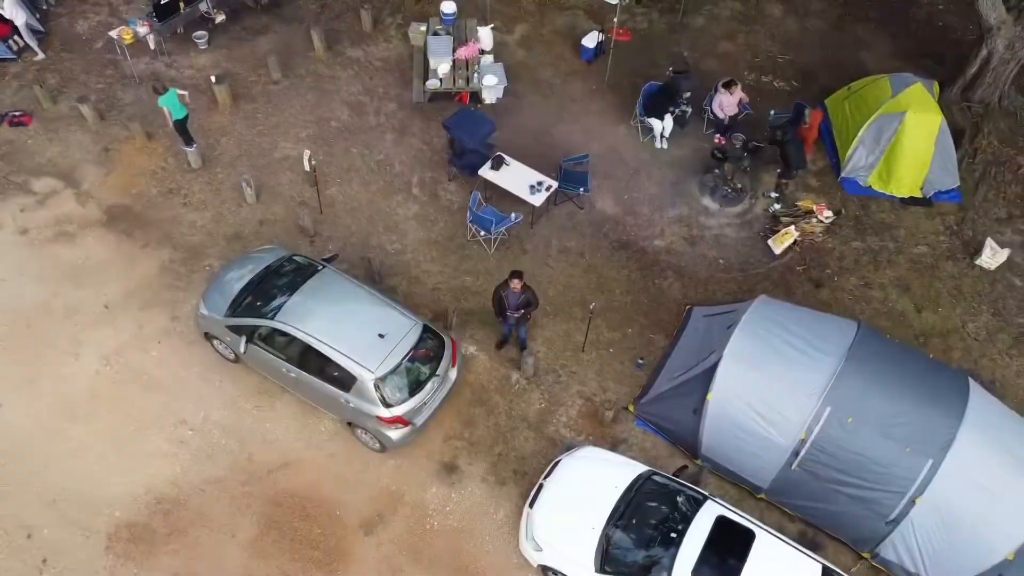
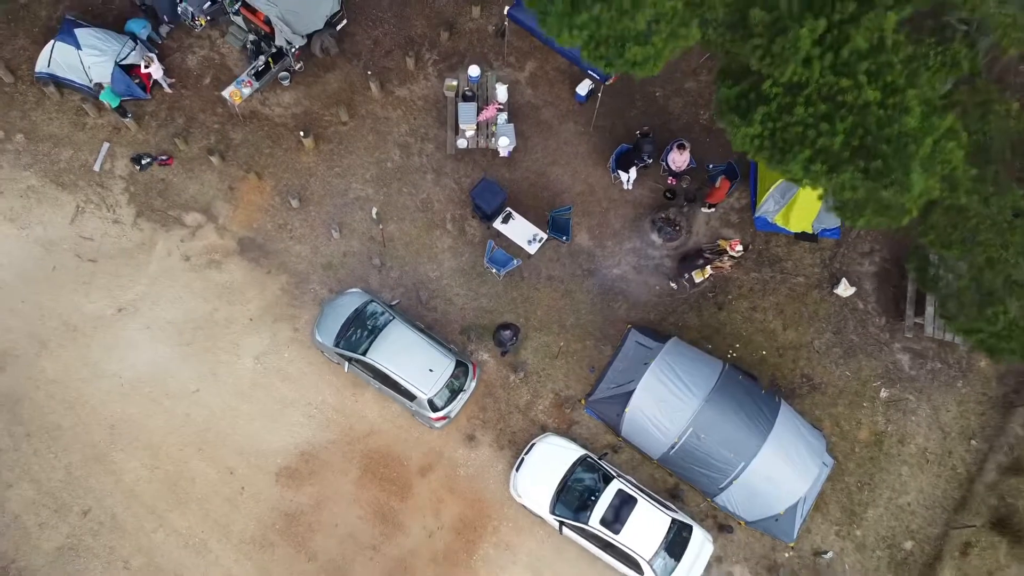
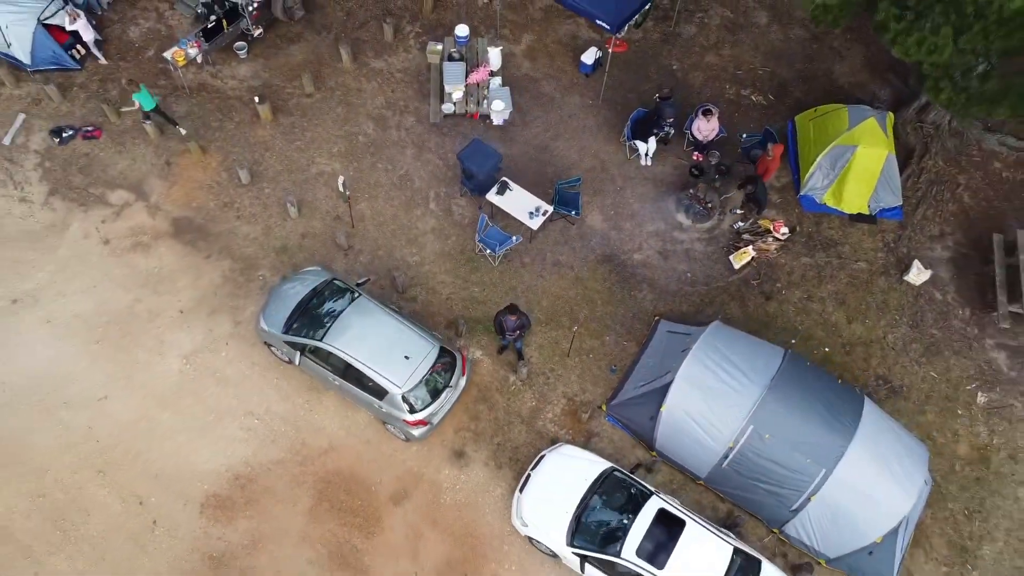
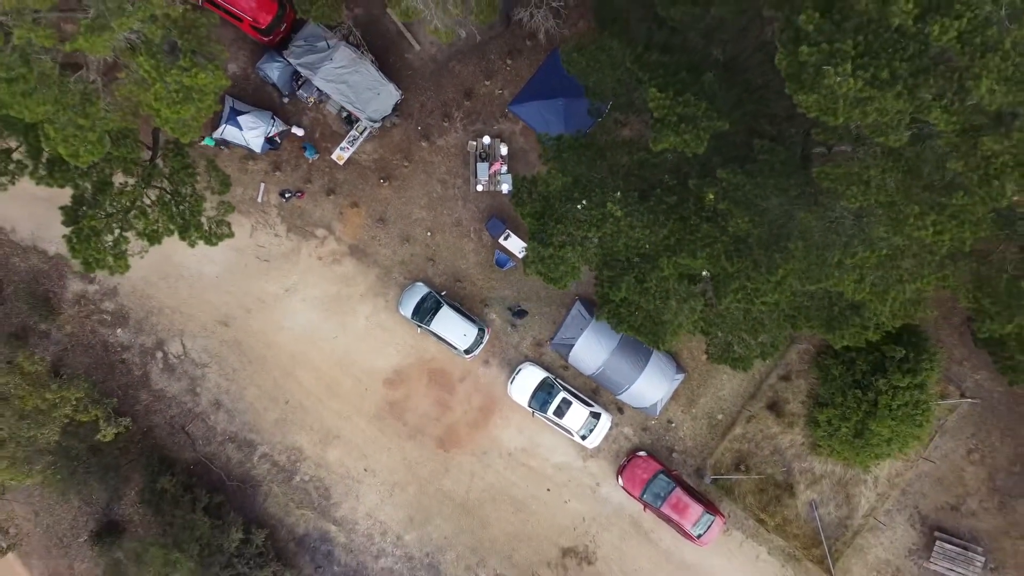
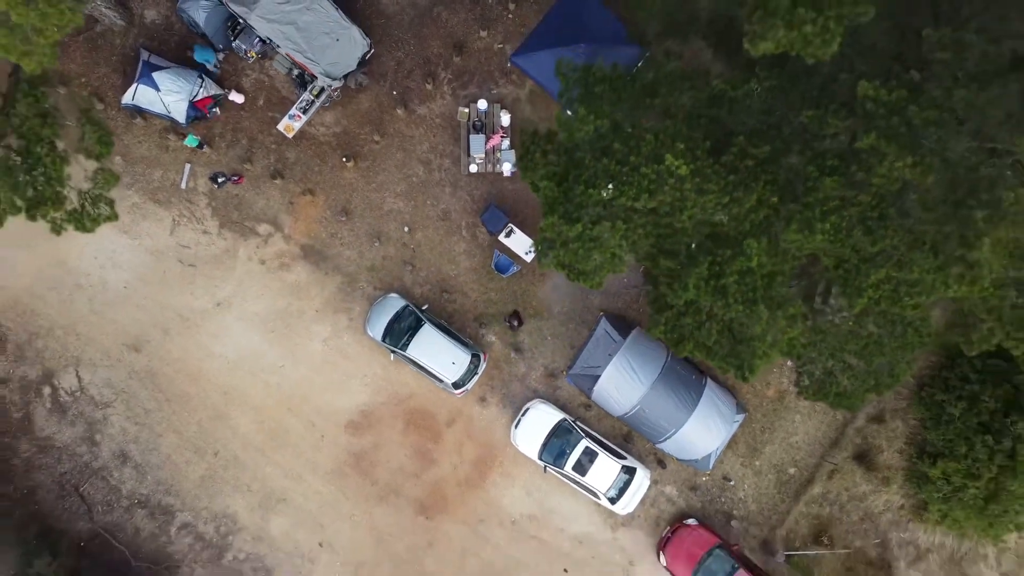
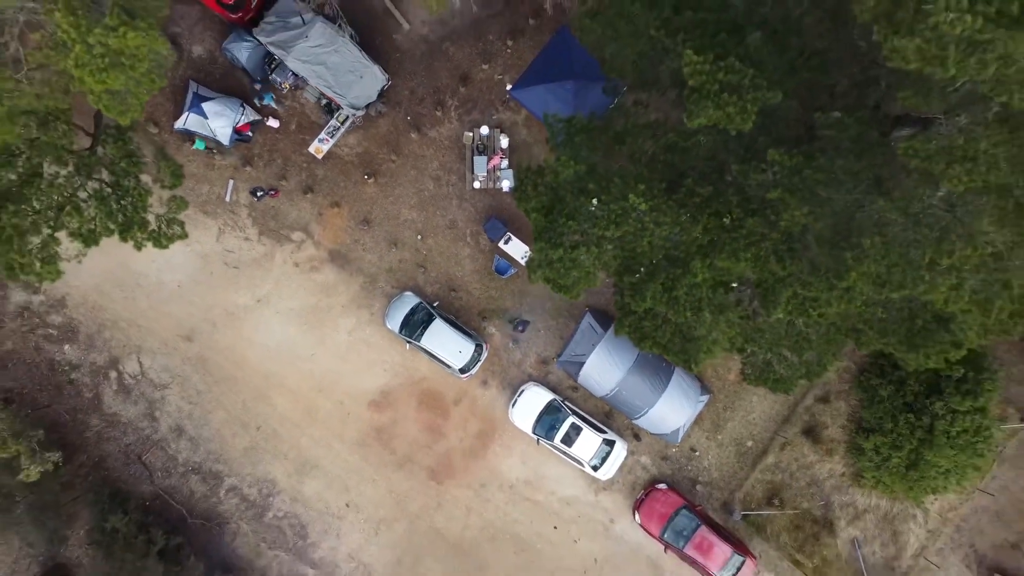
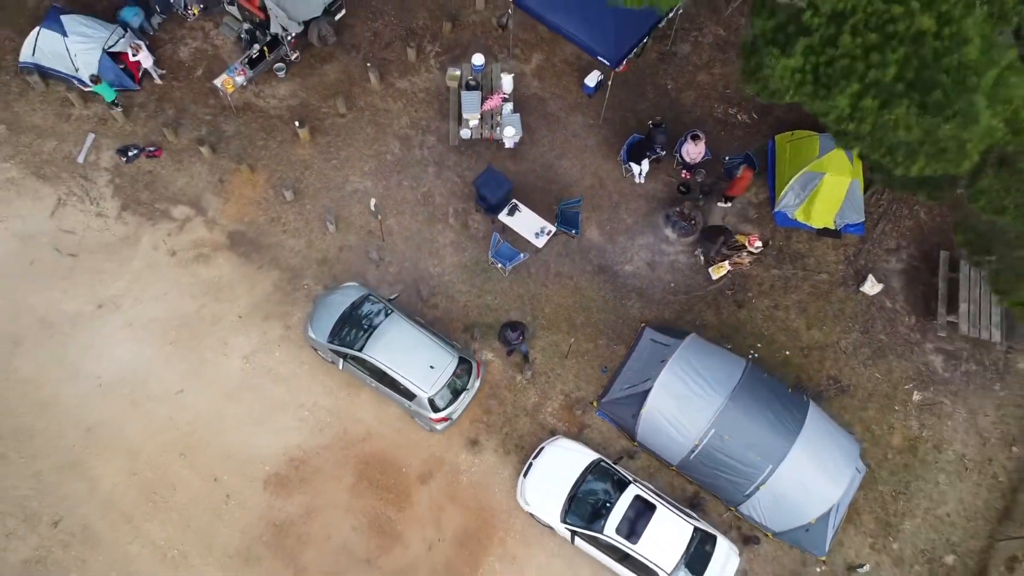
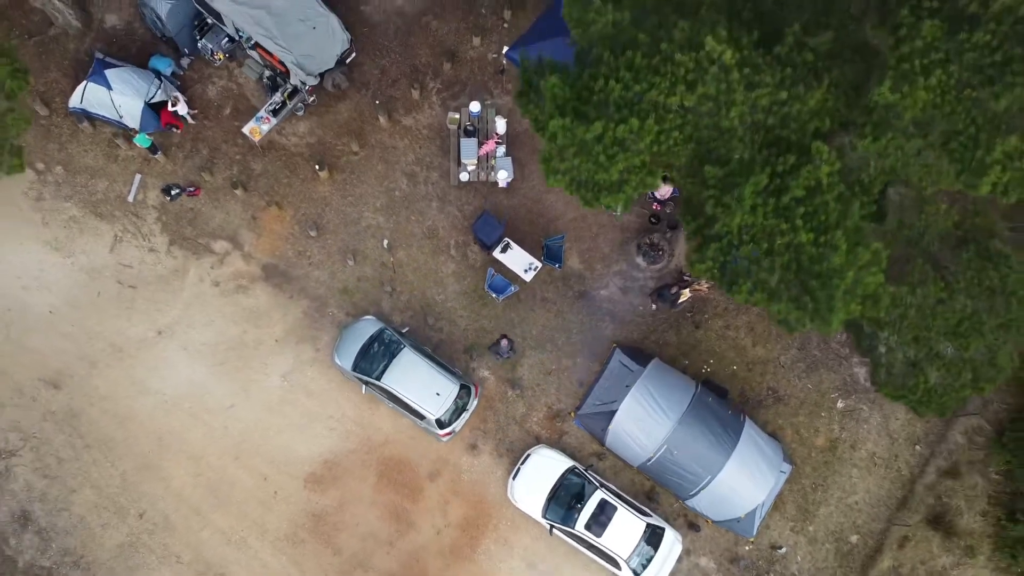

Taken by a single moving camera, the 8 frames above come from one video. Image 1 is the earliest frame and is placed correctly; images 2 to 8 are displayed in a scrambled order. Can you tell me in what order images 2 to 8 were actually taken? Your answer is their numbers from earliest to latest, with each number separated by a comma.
3, 7, 2, 8, 5, 6, 4
